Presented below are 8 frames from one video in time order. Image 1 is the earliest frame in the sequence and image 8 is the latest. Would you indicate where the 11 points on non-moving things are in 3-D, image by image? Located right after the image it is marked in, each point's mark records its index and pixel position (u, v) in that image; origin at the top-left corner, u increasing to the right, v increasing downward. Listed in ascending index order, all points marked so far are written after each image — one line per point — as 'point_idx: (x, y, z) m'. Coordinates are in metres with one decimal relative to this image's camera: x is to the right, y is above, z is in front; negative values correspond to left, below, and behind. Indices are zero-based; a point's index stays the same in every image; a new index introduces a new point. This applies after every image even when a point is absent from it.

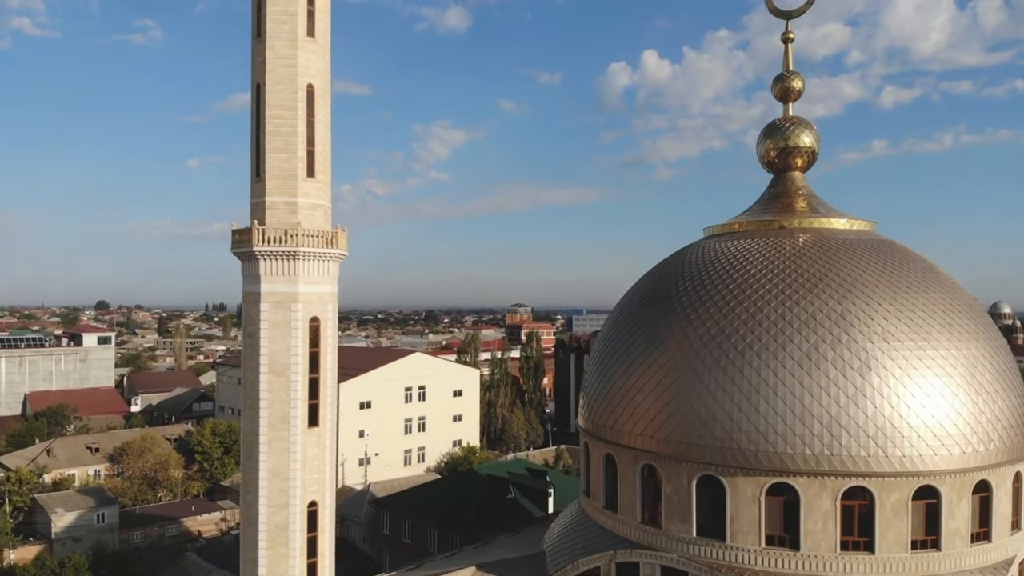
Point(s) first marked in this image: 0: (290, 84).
0: (-2.2, +2.0, +6.7) m
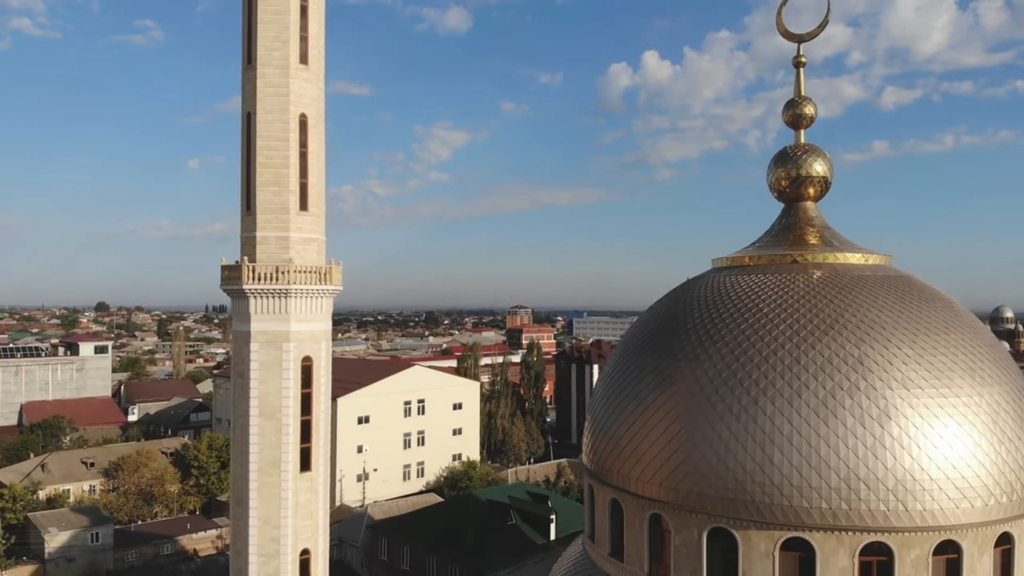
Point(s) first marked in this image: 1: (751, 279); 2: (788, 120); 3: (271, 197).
0: (-2.2, +1.6, +6.4) m
1: (+2.4, +0.1, +6.8) m
2: (+3.0, +1.8, +7.4) m
3: (-2.2, +0.8, +6.3) m
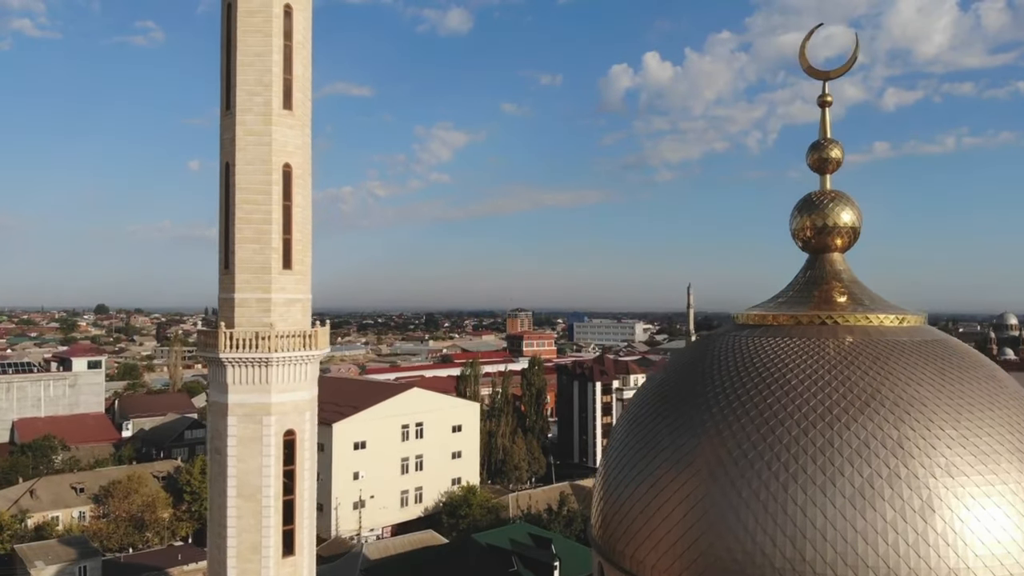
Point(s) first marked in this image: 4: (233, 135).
0: (-2.1, +1.1, +5.9) m
1: (+2.4, -0.5, +6.2) m
2: (+3.0, +1.3, +6.9) m
3: (-2.2, +0.3, +5.8) m
4: (-2.4, +1.3, +5.9) m
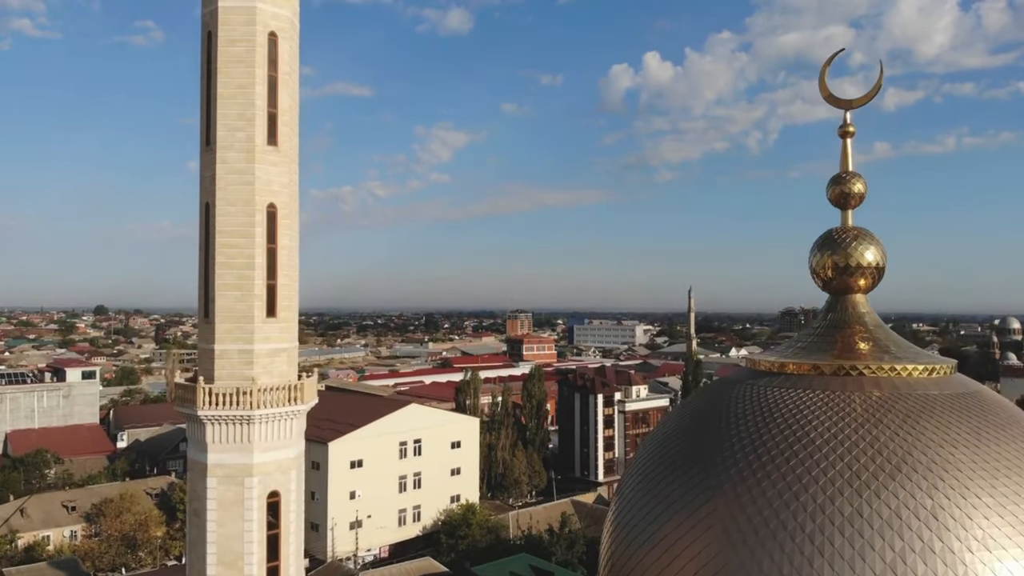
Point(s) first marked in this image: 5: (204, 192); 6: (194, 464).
0: (-2.1, +0.7, +5.5) m
1: (+2.4, -0.9, +5.8) m
2: (+3.0, +0.9, +6.5) m
3: (-2.2, -0.1, +5.4) m
4: (-2.4, +0.9, +5.4) m
5: (-2.5, +0.8, +5.6) m
6: (-2.5, -1.4, +5.4) m
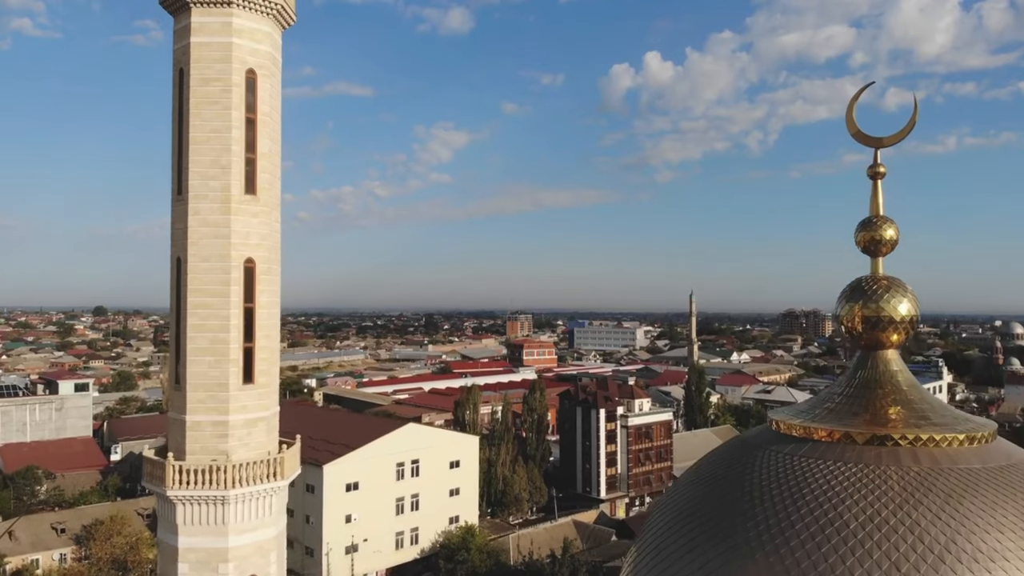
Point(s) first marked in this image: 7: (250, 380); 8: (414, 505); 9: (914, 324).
0: (-2.1, +0.2, +5.0) m
1: (+2.4, -1.4, +5.3) m
2: (+3.1, +0.4, +6.0) m
3: (-2.2, -0.6, +4.9) m
4: (-2.4, +0.4, +4.9) m
5: (-2.5, +0.3, +5.1) m
6: (-2.5, -1.8, +4.9) m
7: (-1.9, -0.7, +5.0) m
8: (-2.6, -5.9, +18.5) m
9: (+3.4, -0.3, +5.8) m
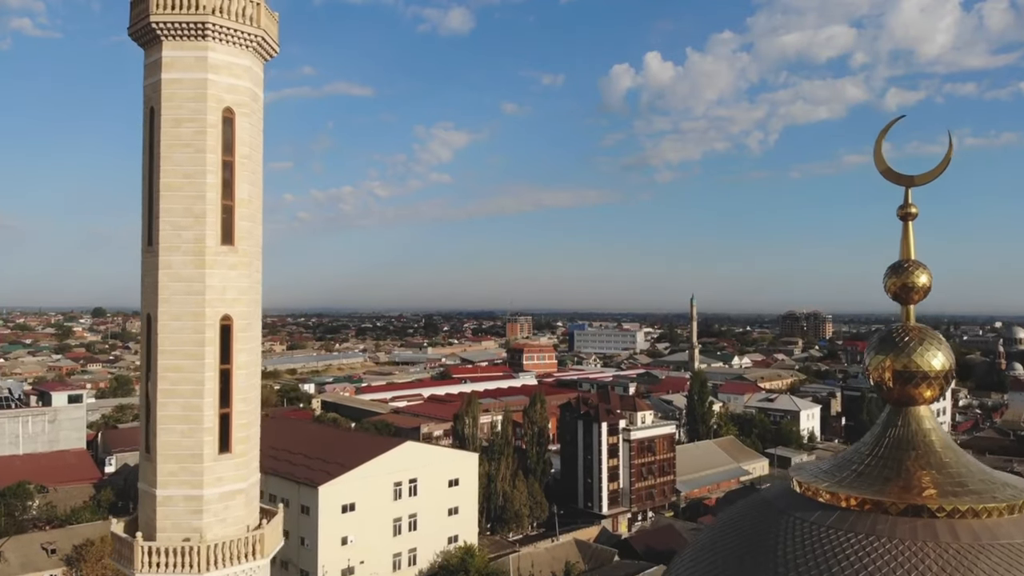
0: (-2.1, -0.2, +4.5) m
1: (+2.4, -1.8, +4.9) m
2: (+3.1, 0.0, +5.6) m
3: (-2.2, -1.0, +4.4) m
4: (-2.3, 0.0, +4.5) m
5: (-2.5, -0.1, +4.6) m
6: (-2.5, -2.2, +4.5) m
7: (-1.9, -1.1, +4.6) m
8: (-2.6, -6.3, +18.1) m
9: (+3.4, -0.7, +5.4) m
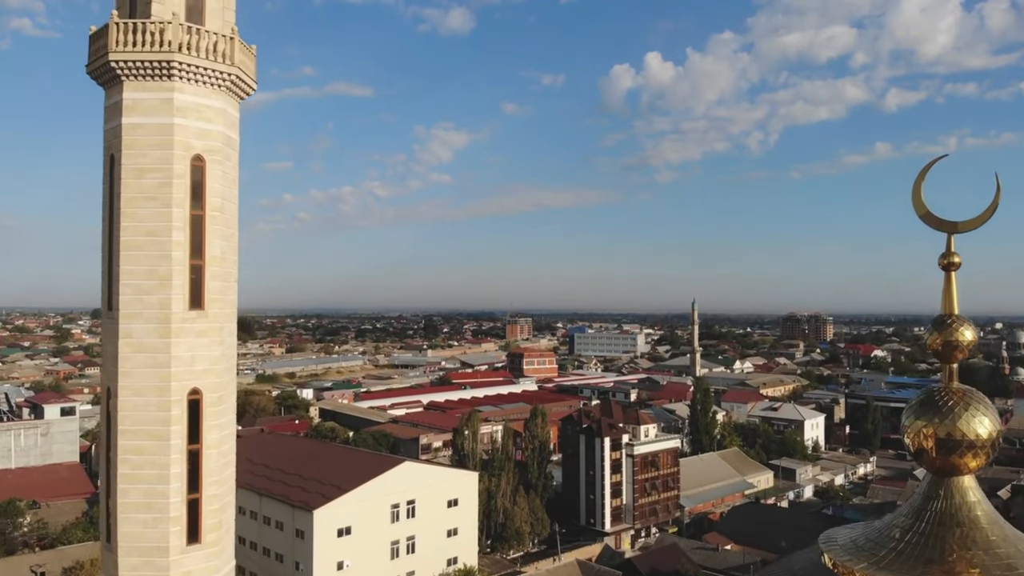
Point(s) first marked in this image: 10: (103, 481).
0: (-2.1, -0.6, +4.0) m
1: (+2.4, -2.2, +4.4) m
2: (+3.1, -0.4, +5.1) m
3: (-2.2, -1.4, +4.0) m
4: (-2.3, -0.4, +4.0) m
5: (-2.5, -0.5, +4.1) m
6: (-2.5, -2.7, +4.0) m
7: (-1.9, -1.5, +4.1) m
8: (-2.6, -6.7, +17.6) m
9: (+3.4, -1.1, +4.9) m
10: (-2.5, -1.2, +4.2) m
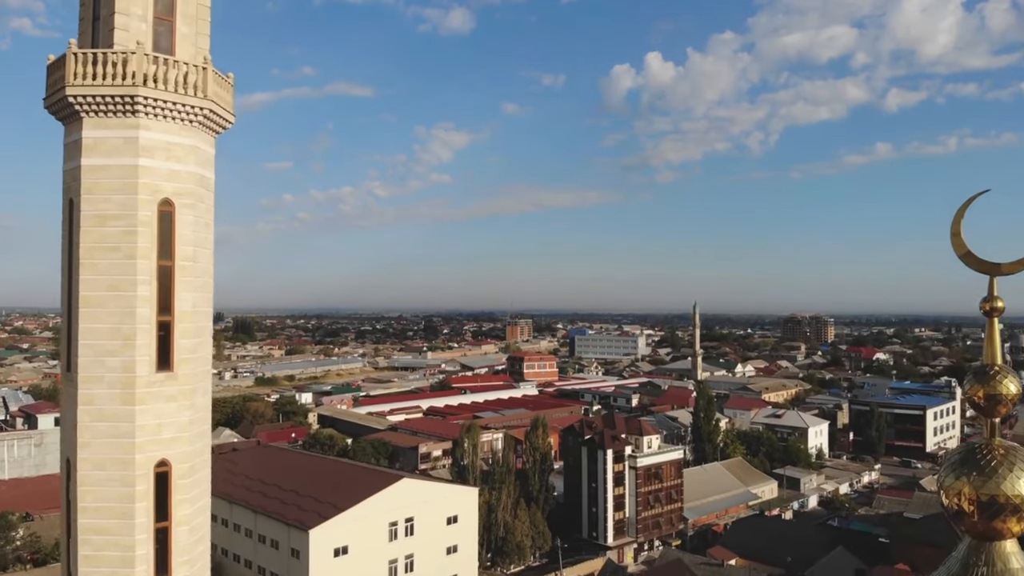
0: (-2.1, -0.9, +3.6) m
1: (+2.5, -2.5, +4.0) m
2: (+3.1, -0.8, +4.6) m
3: (-2.1, -1.7, +3.5) m
4: (-2.3, -0.7, +3.6) m
5: (-2.4, -0.8, +3.7) m
6: (-2.5, -3.0, +3.6) m
7: (-1.9, -1.8, +3.7) m
8: (-2.6, -7.0, +17.2) m
9: (+3.5, -1.4, +4.5) m
10: (-2.5, -1.5, +3.8) m
